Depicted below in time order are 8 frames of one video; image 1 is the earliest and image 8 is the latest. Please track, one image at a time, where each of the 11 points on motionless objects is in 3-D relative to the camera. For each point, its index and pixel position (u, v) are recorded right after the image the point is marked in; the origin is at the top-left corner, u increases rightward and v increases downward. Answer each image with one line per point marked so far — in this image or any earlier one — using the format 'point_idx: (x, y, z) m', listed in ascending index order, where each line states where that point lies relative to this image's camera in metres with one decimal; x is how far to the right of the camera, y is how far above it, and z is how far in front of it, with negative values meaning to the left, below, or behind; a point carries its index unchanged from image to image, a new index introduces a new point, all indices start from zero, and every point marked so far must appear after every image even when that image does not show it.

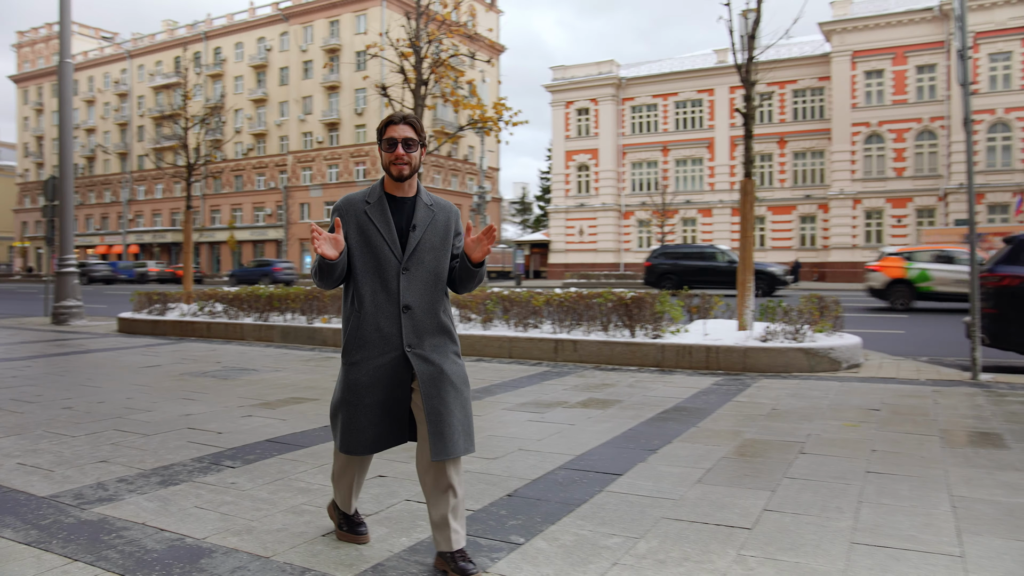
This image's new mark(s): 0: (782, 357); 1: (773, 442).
0: (+2.6, -0.7, +8.2) m
1: (+1.5, -0.9, +5.0) m
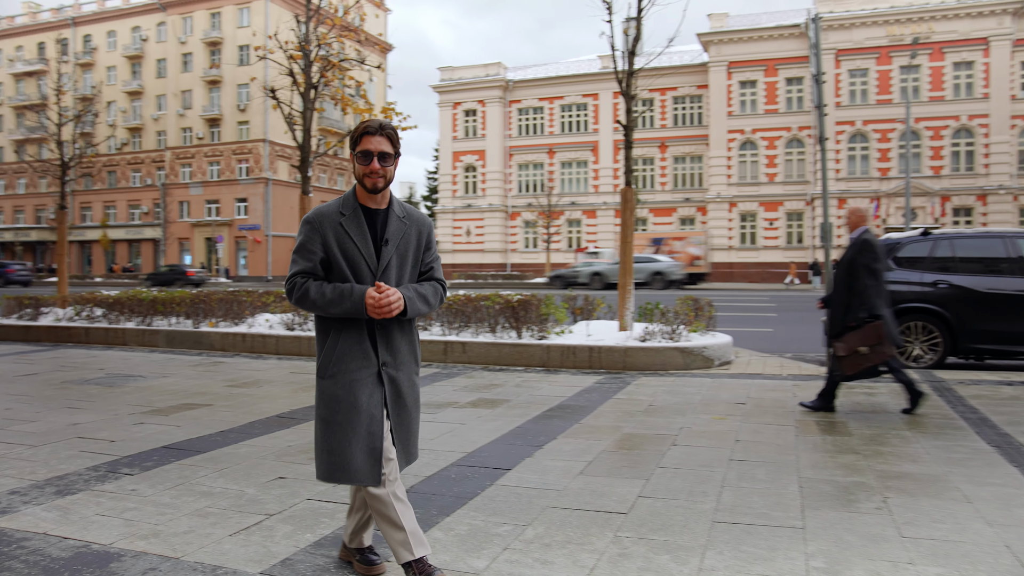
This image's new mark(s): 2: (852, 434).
0: (+1.5, -0.7, +8.8) m
1: (+0.9, -1.0, +5.5) m
2: (+2.2, -0.9, +5.4) m
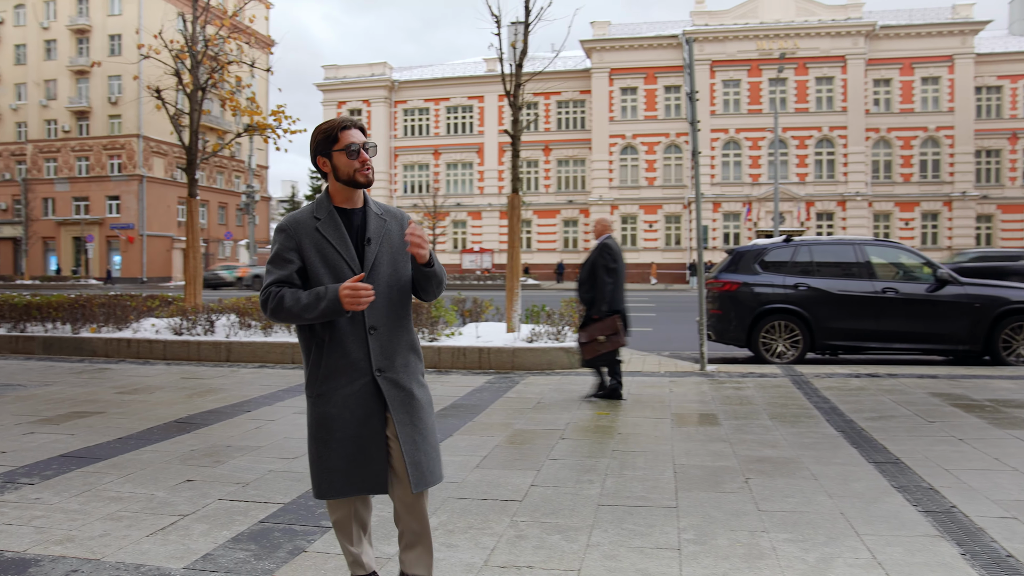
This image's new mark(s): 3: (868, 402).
0: (+0.3, -0.7, +9.2) m
1: (+0.2, -1.0, +5.8) m
2: (+1.5, -1.0, +5.9) m
3: (+2.9, -0.9, +6.8) m
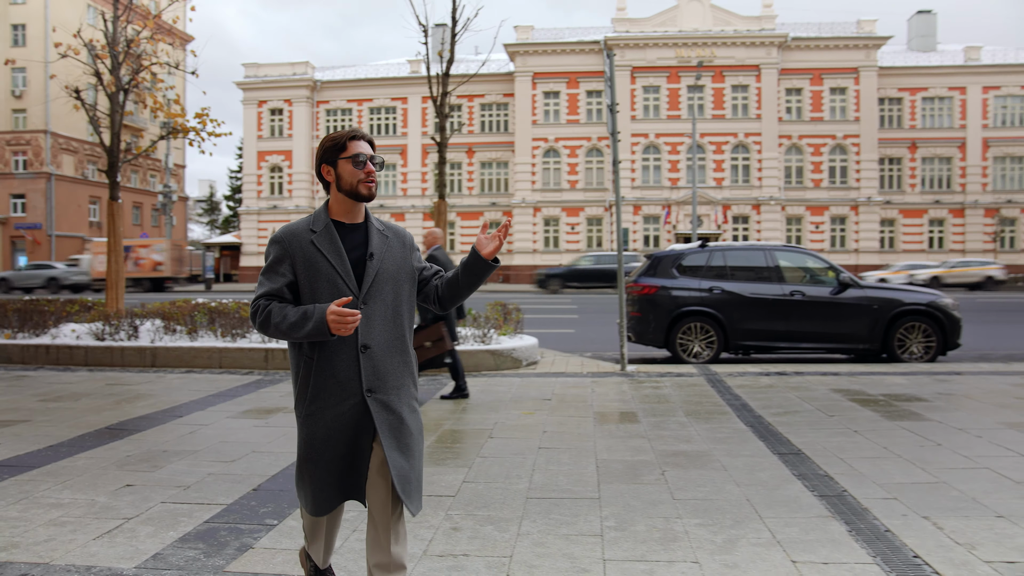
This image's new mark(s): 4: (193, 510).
0: (-0.5, -0.8, +9.5) m
1: (-0.3, -1.0, +6.1) m
2: (+1.0, -1.0, +6.3) m
3: (+2.3, -1.0, +7.3) m
4: (-1.5, -1.1, +4.0) m
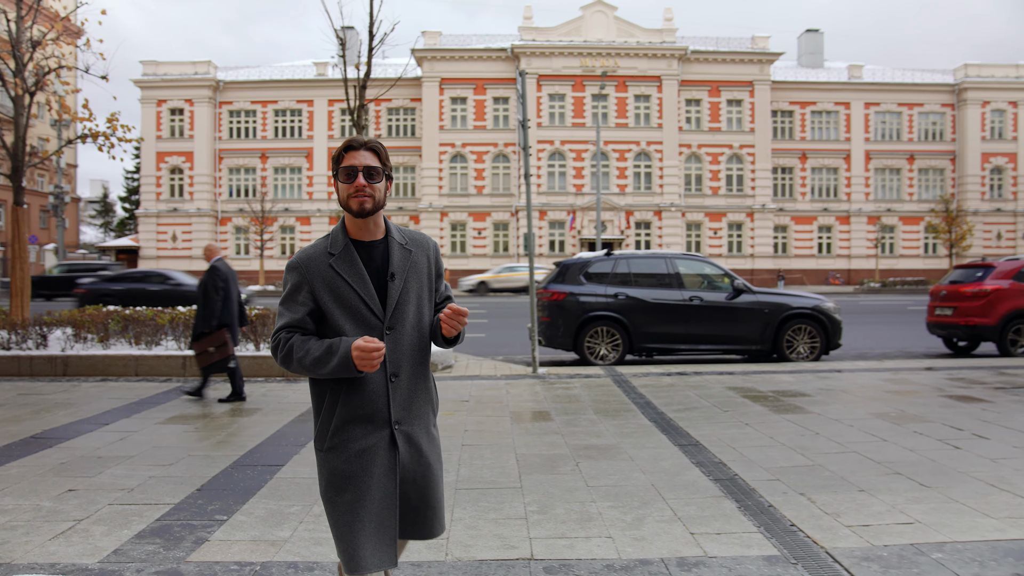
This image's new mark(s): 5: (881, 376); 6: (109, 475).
0: (-1.4, -0.9, +9.8) m
1: (-0.9, -1.1, +6.5) m
2: (+0.3, -1.1, +6.8) m
3: (+1.5, -1.0, +7.9) m
4: (-1.9, -1.1, +4.2) m
5: (+4.1, -1.0, +9.3) m
6: (-2.4, -1.1, +5.0) m
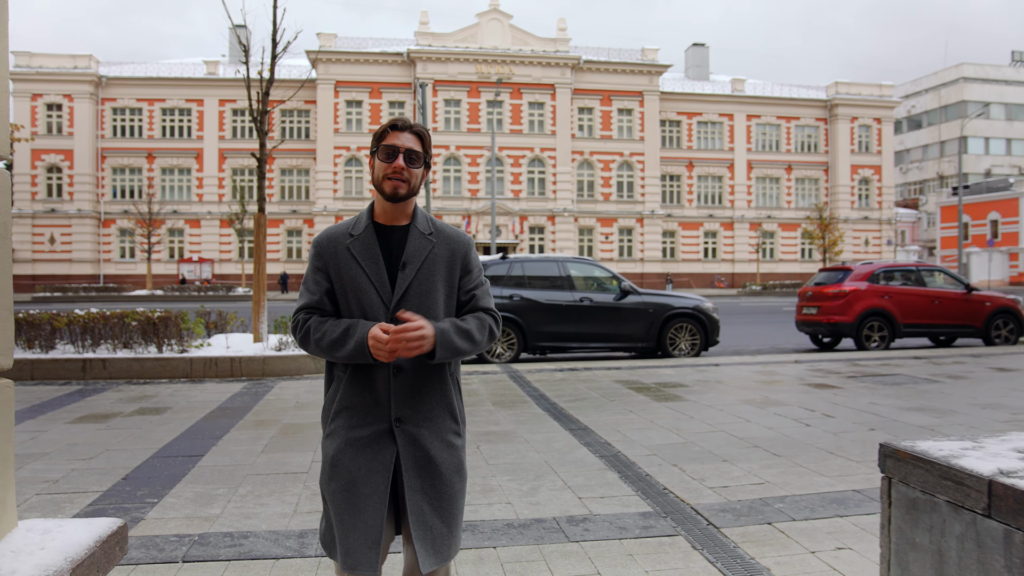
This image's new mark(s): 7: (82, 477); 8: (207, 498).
0: (-2.6, -0.9, +10.1) m
1: (-1.7, -1.1, +6.8) m
2: (-0.5, -1.1, +7.3) m
3: (+0.6, -1.0, +8.6) m
4: (-2.4, -1.1, +4.5) m
5: (+2.9, -1.0, +10.2) m
6: (-3.0, -1.1, +5.2) m
7: (-2.5, -1.1, +5.0) m
8: (-1.6, -1.1, +4.4) m
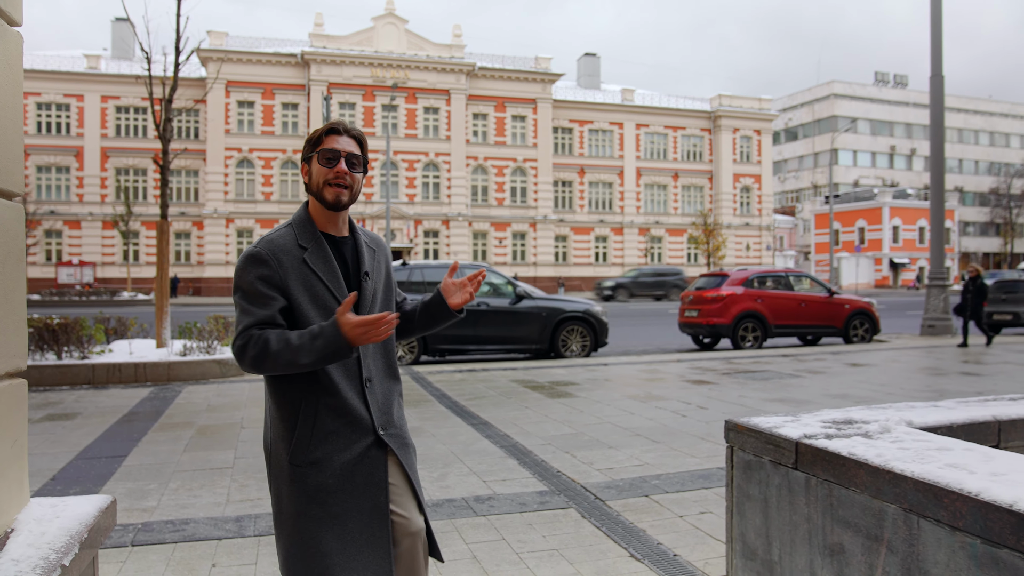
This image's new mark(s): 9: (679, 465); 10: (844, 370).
0: (-3.8, -1.0, +10.2) m
1: (-2.5, -1.2, +7.1) m
2: (-1.3, -1.1, +7.8) m
3: (-0.4, -1.1, +9.1) m
4: (-2.9, -1.2, +4.7) m
5: (+1.7, -1.0, +11.1) m
6: (-3.6, -1.2, +5.3) m
7: (-3.1, -1.2, +5.2) m
8: (-2.1, -1.1, +4.7) m
9: (+1.0, -1.1, +5.1) m
10: (+4.1, -1.0, +10.4) m
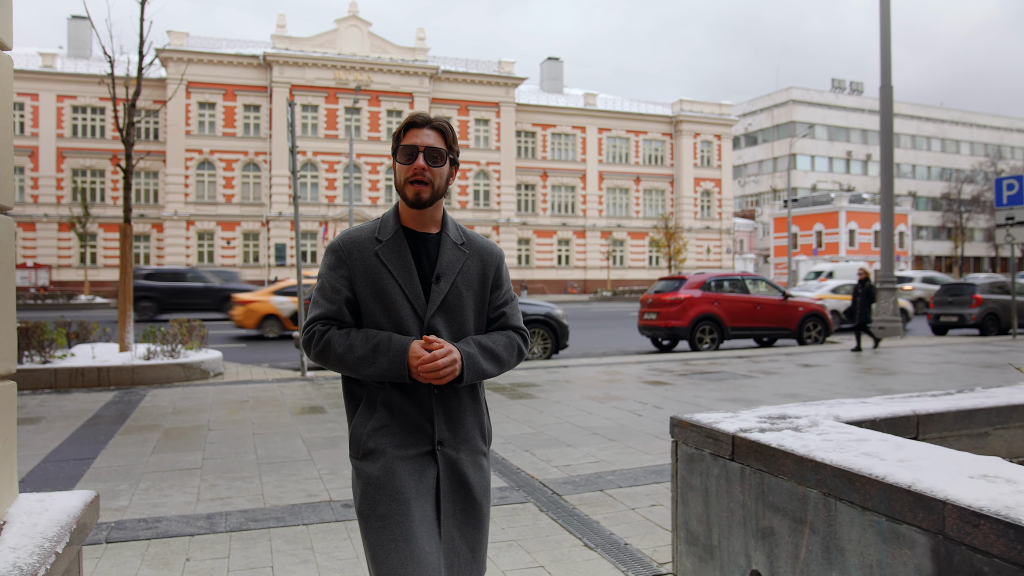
0: (-4.2, -1.0, +10.3) m
1: (-2.8, -1.2, +7.2) m
2: (-1.7, -1.2, +7.9) m
3: (-0.9, -1.1, +9.3) m
4: (-3.1, -1.2, +4.8) m
5: (+1.2, -1.1, +11.3) m
6: (-3.8, -1.2, +5.4) m
7: (-3.3, -1.2, +5.3) m
8: (-2.3, -1.2, +4.9) m
9: (+0.8, -1.1, +5.3) m
10: (+3.6, -1.1, +10.8) m
